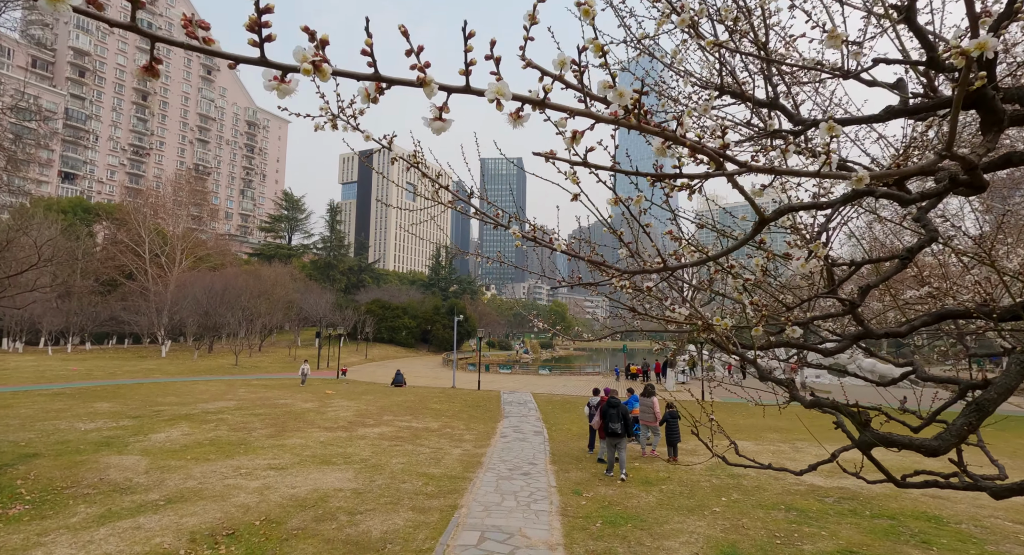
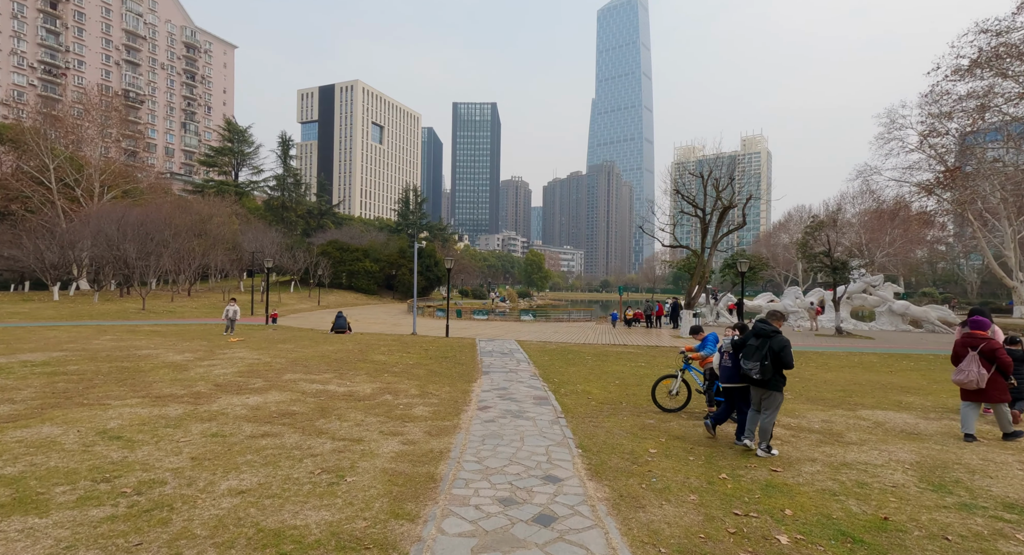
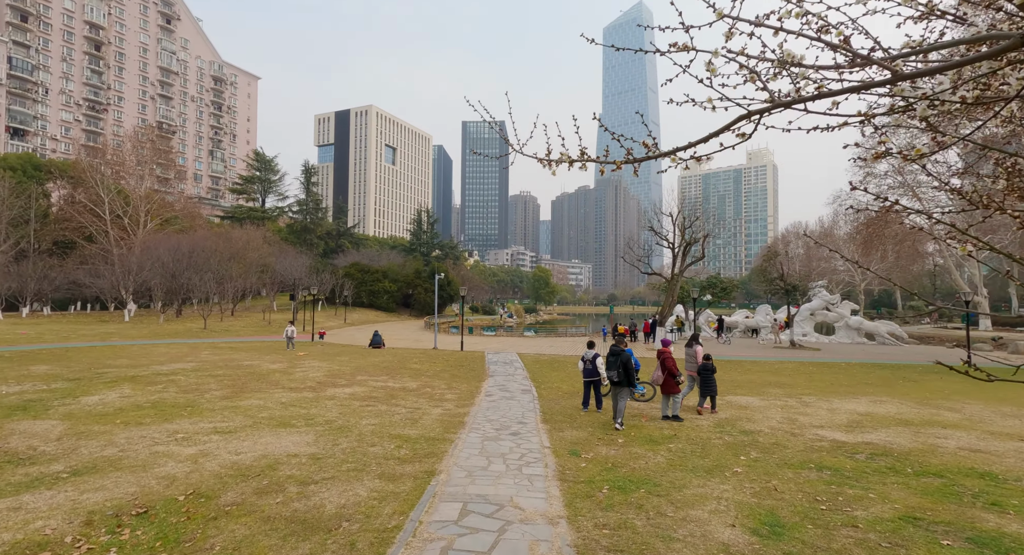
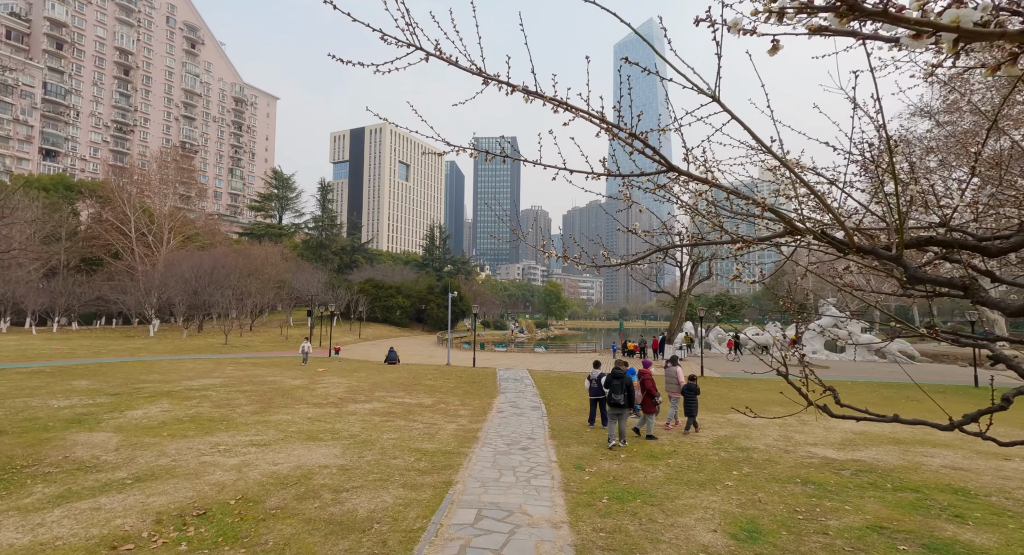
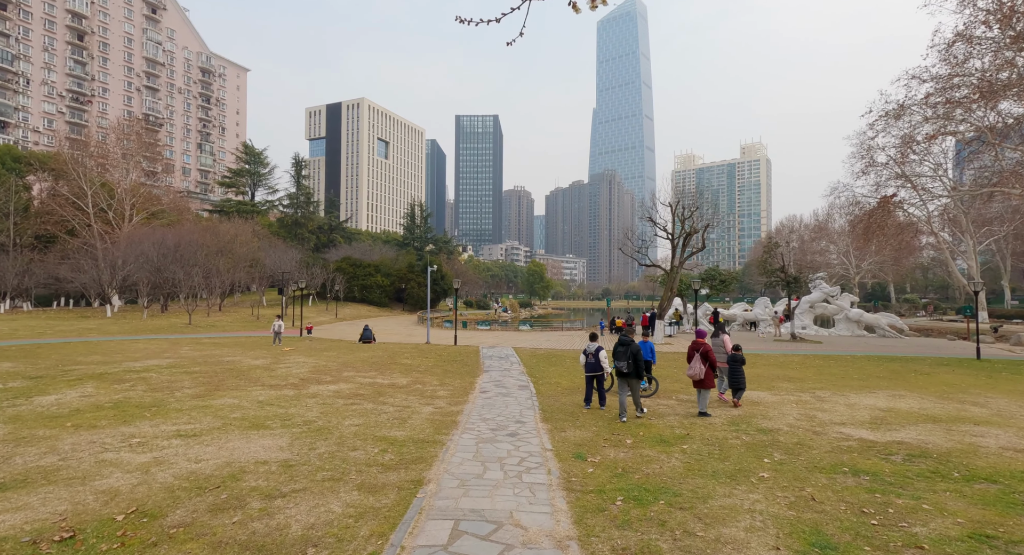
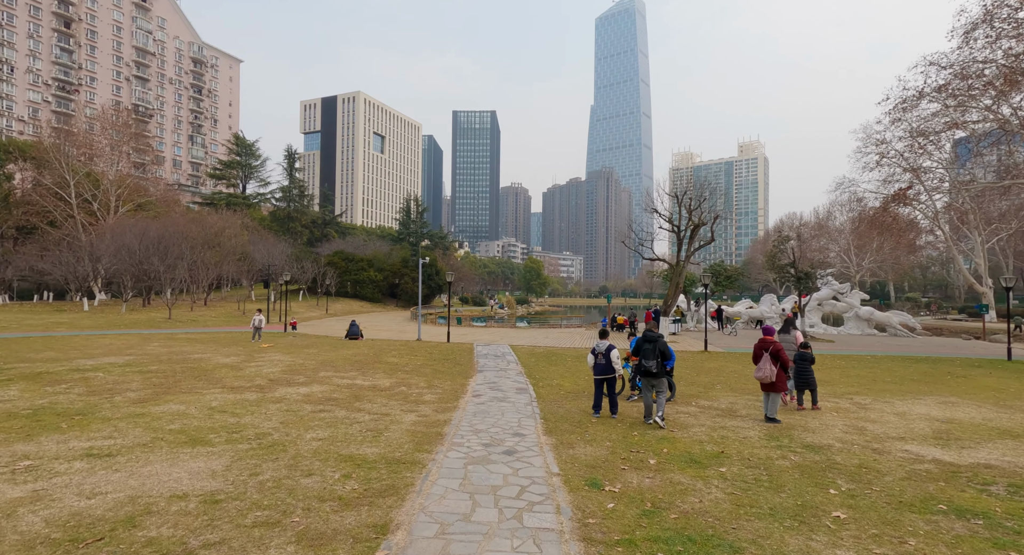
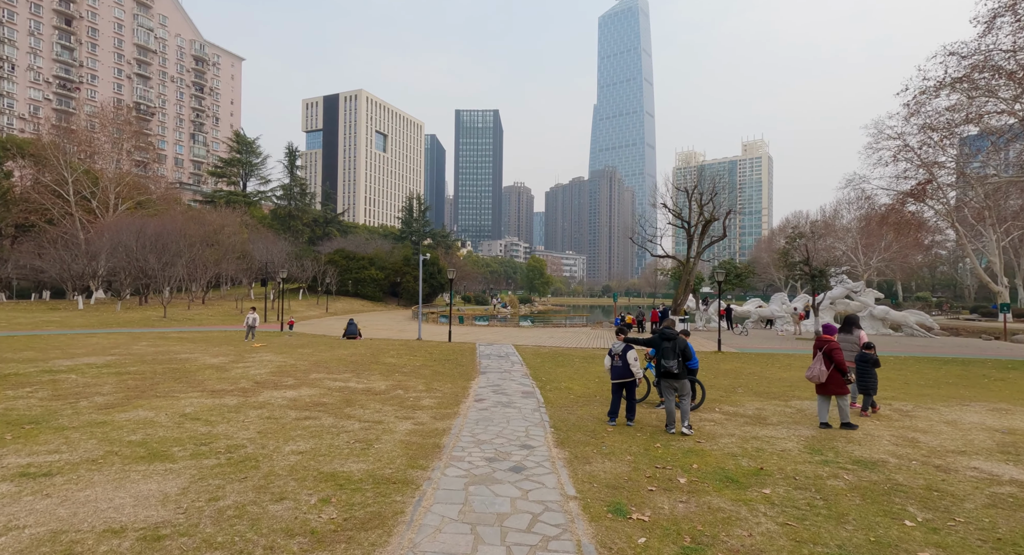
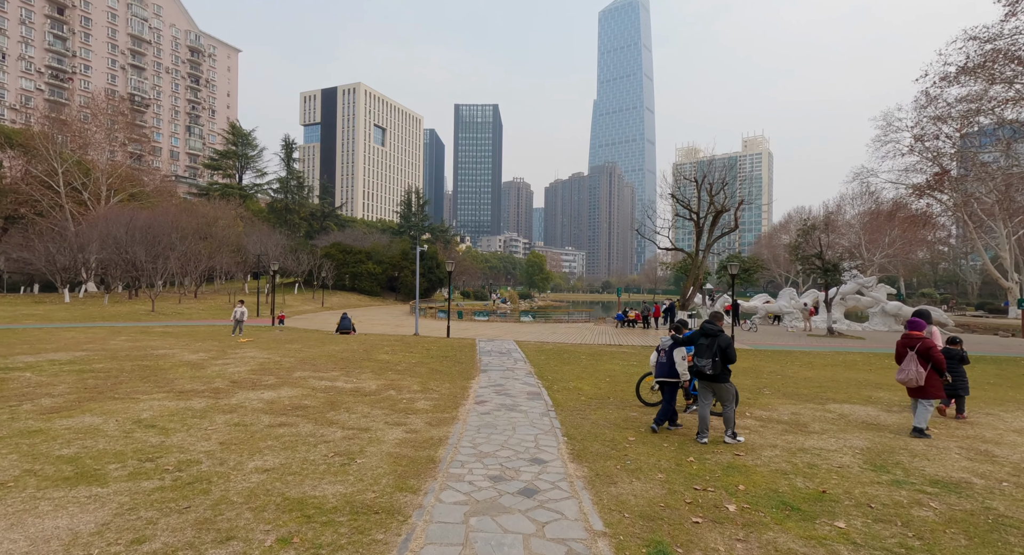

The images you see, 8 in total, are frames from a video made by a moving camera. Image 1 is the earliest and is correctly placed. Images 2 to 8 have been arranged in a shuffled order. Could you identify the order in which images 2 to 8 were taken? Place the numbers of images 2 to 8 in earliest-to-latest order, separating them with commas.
4, 3, 5, 6, 7, 8, 2
